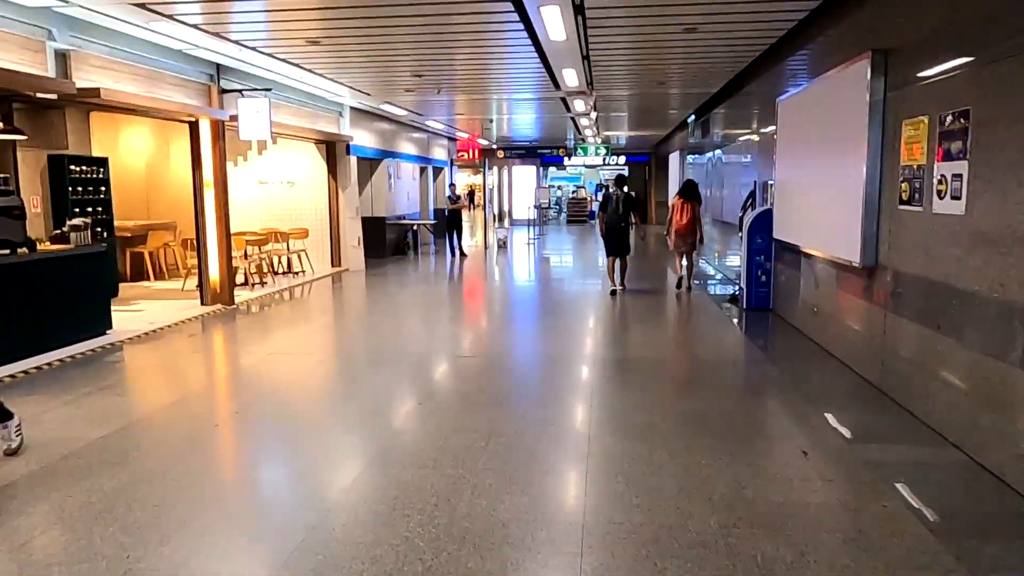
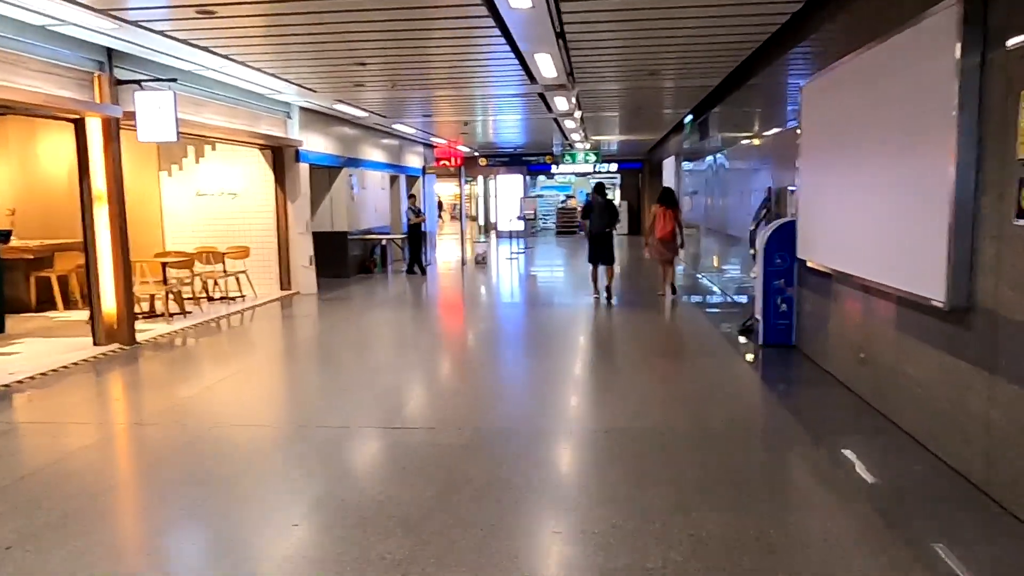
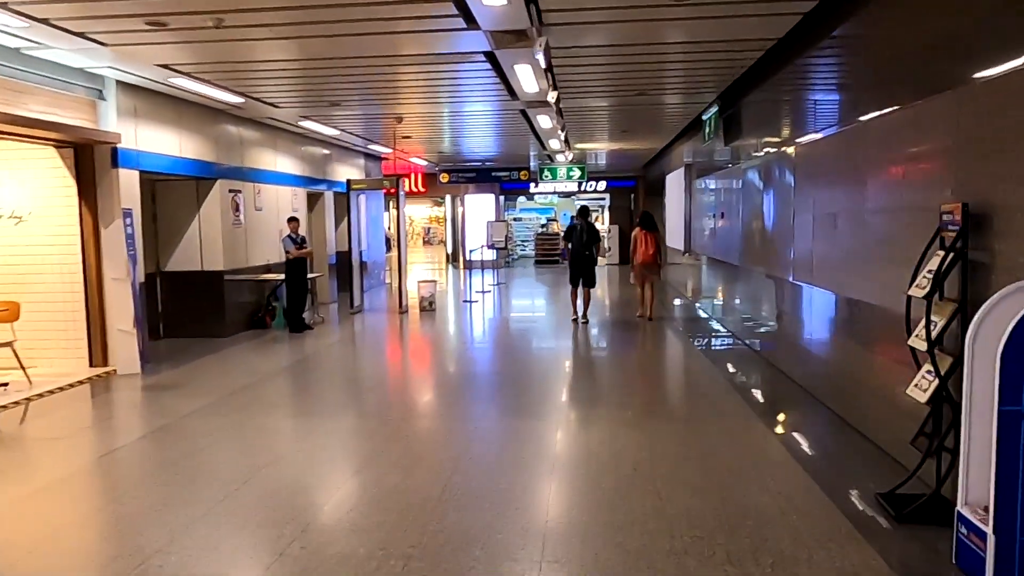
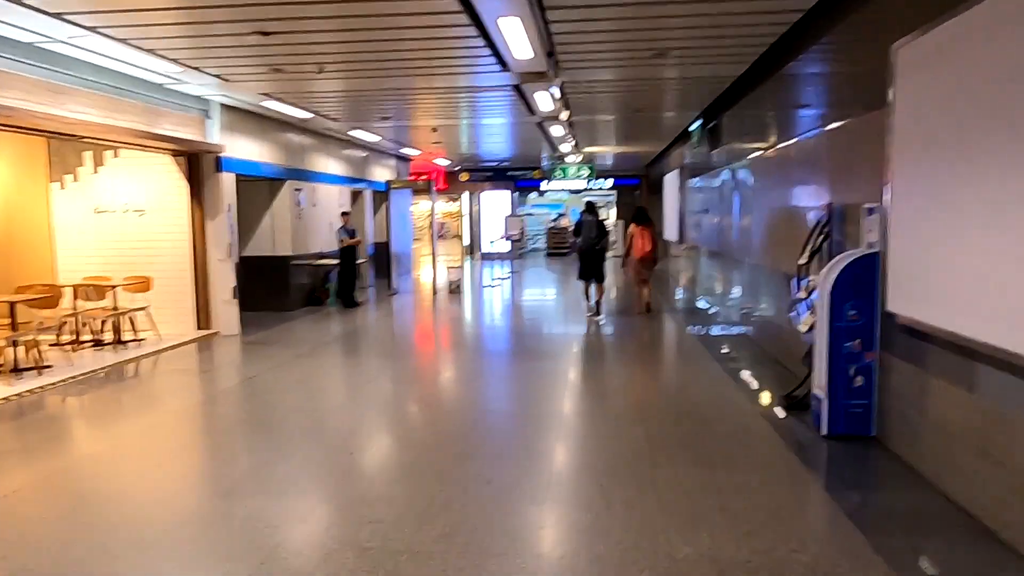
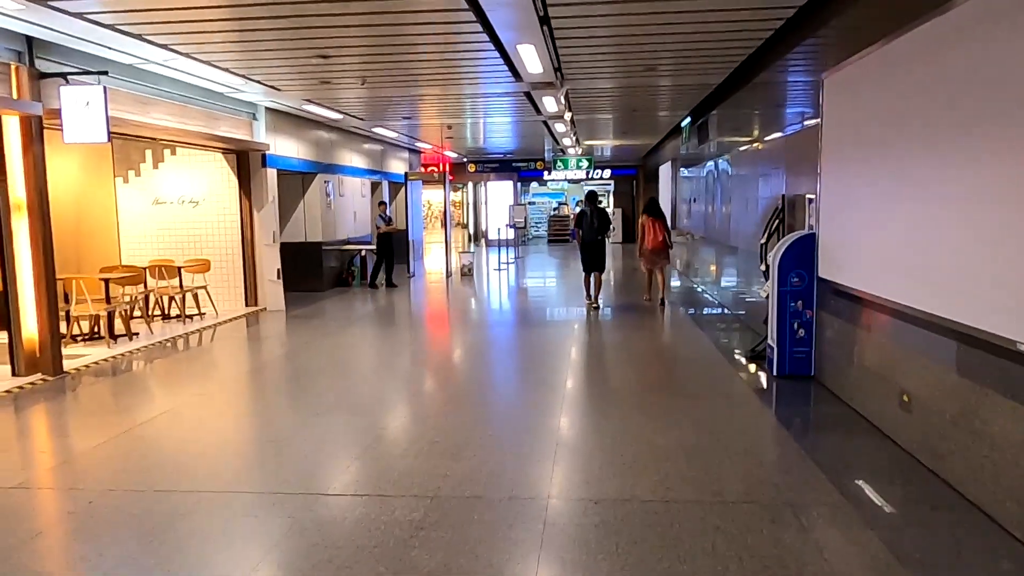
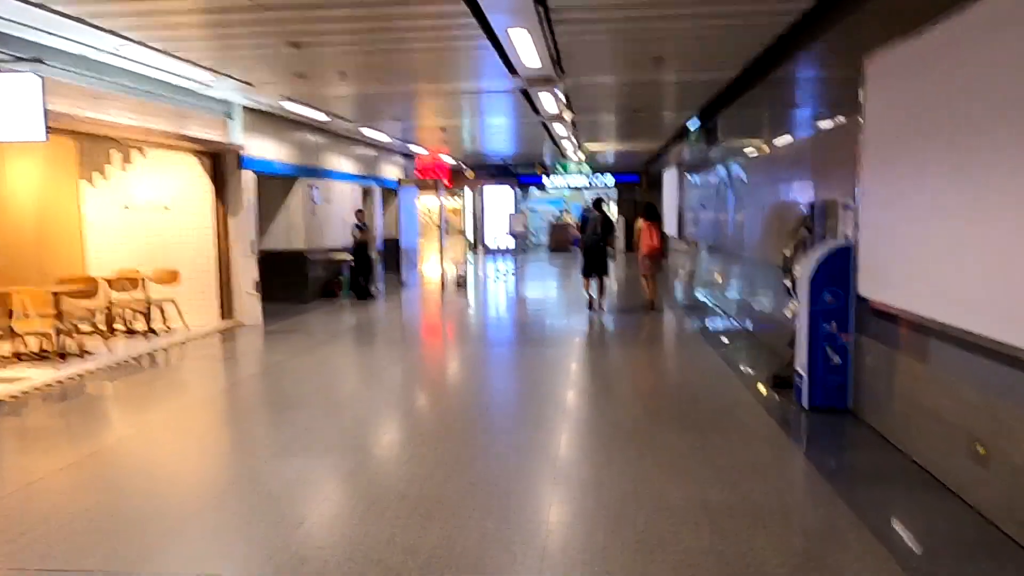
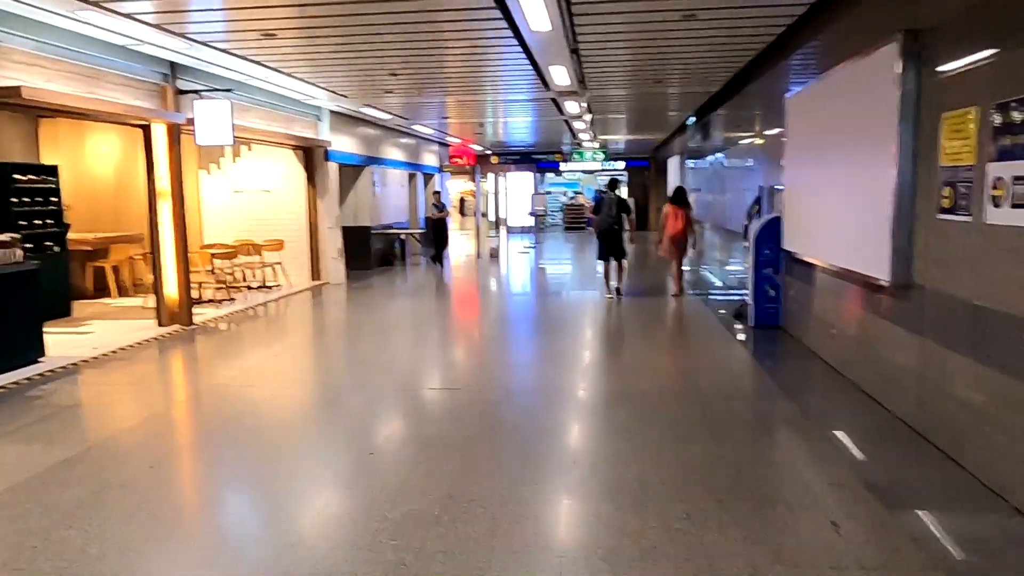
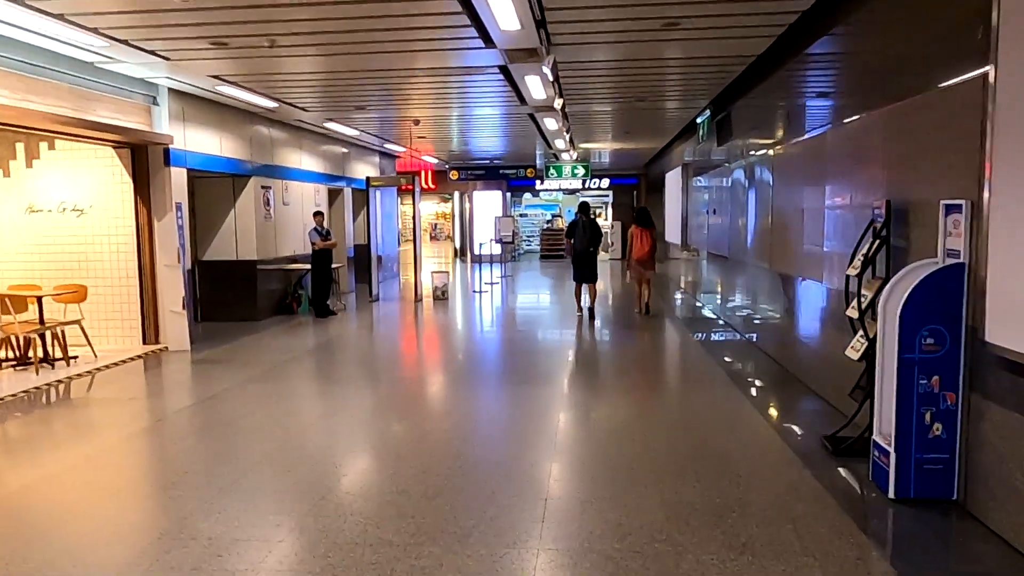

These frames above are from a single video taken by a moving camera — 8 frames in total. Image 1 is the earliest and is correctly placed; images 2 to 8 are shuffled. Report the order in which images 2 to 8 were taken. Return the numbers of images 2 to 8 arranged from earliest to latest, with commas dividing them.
7, 2, 5, 6, 4, 8, 3
